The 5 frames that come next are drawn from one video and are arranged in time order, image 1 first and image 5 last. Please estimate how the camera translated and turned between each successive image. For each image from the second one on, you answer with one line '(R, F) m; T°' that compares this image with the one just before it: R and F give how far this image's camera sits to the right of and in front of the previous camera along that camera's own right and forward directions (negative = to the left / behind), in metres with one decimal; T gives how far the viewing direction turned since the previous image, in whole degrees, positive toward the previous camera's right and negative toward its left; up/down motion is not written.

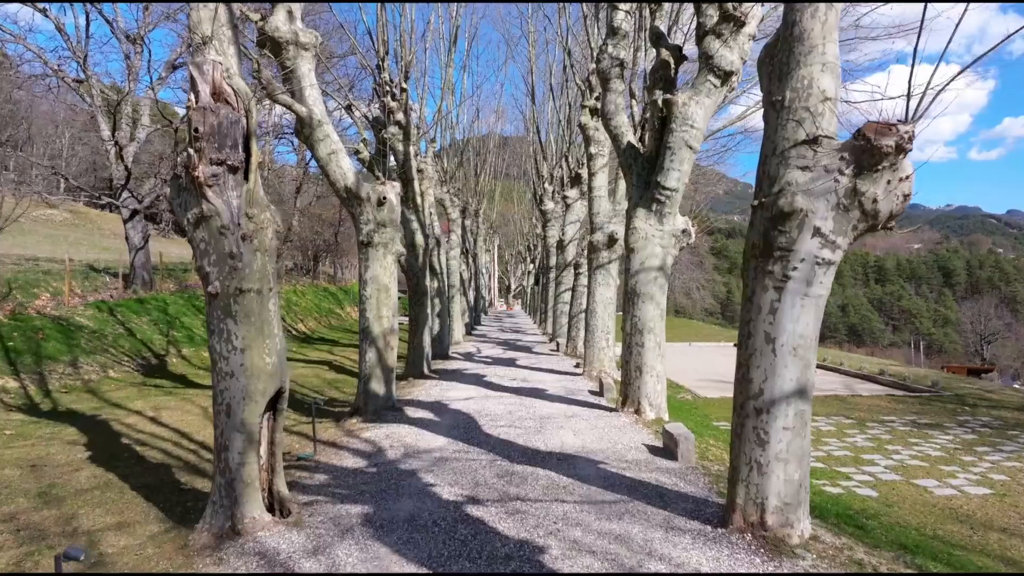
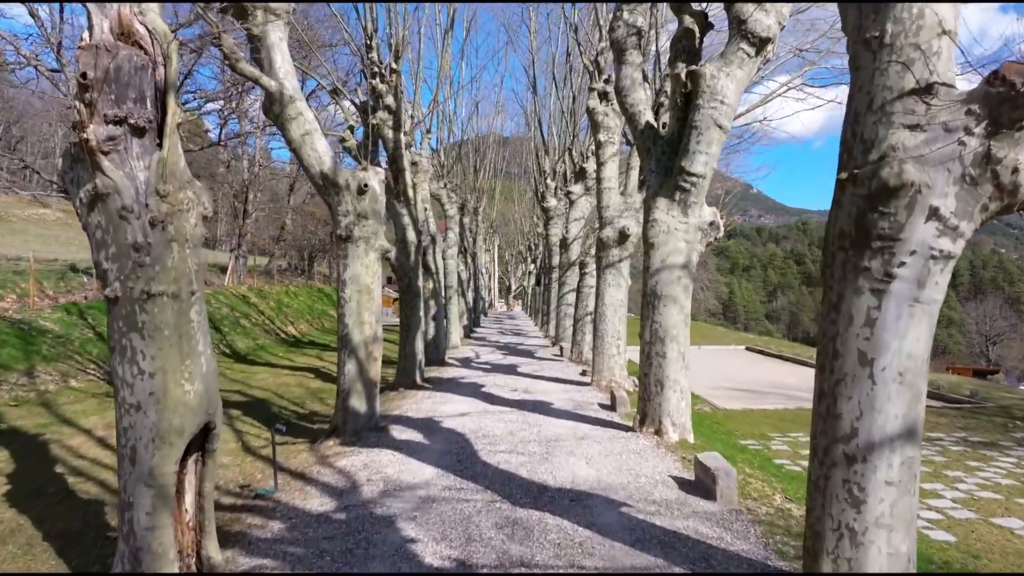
(0.0, +1.2) m; 0°
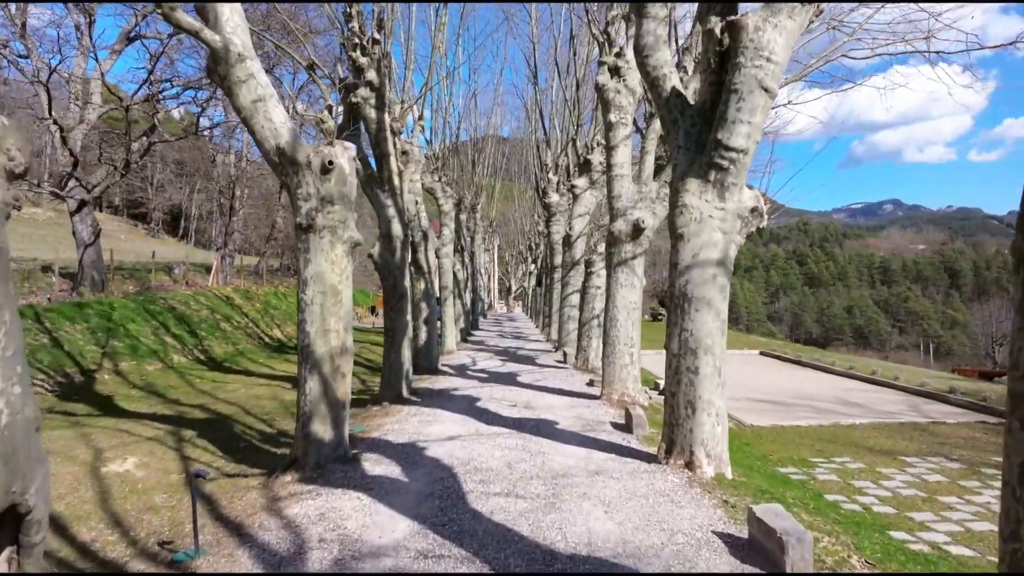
(0.0, +1.4) m; 0°
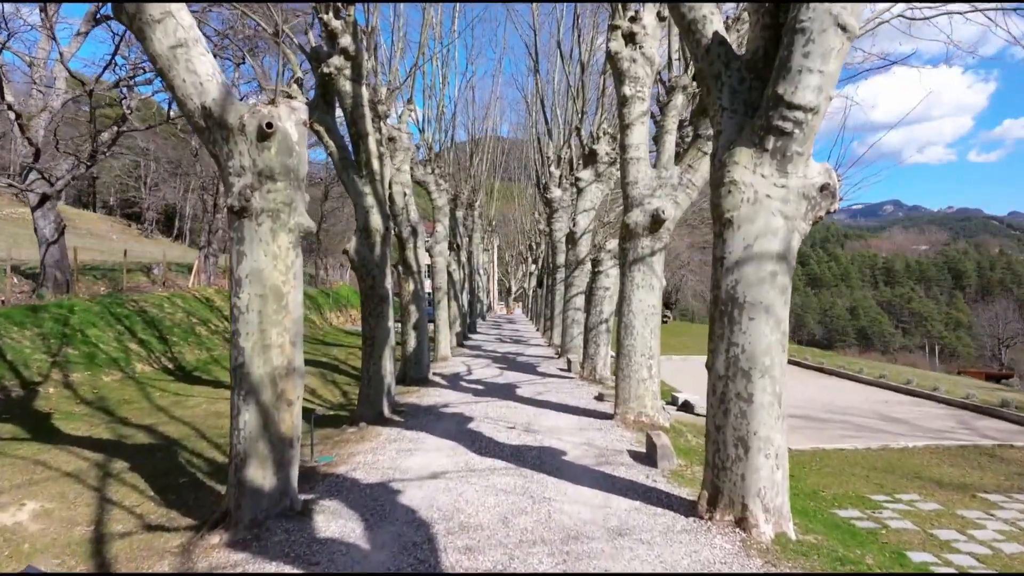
(0.0, +1.5) m; 0°
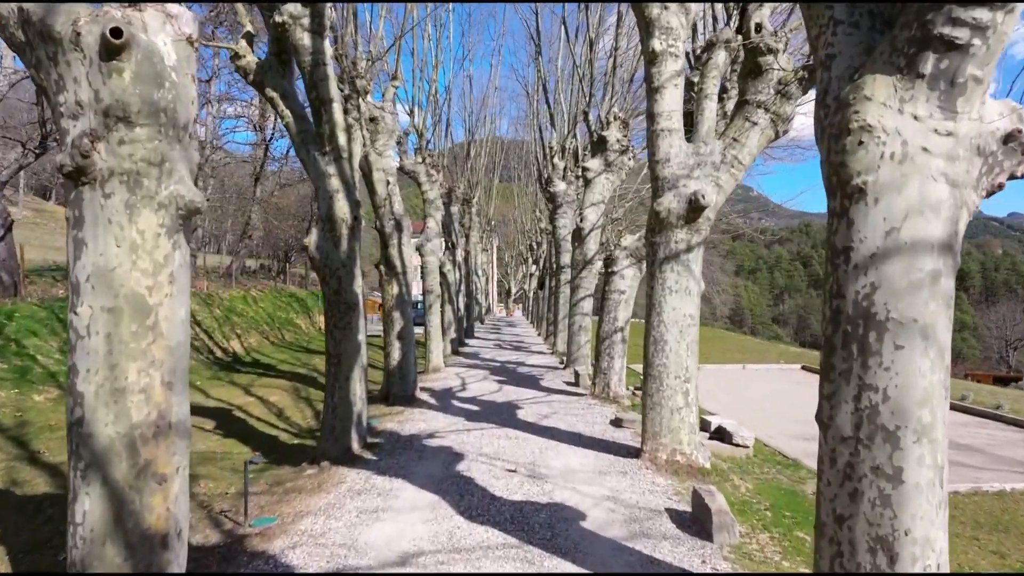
(0.0, +1.8) m; 0°
